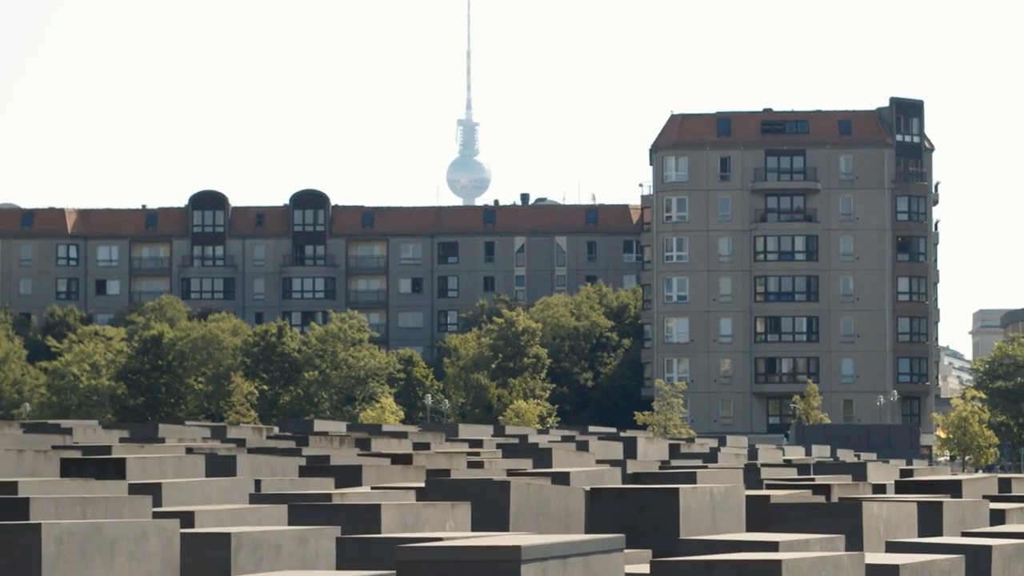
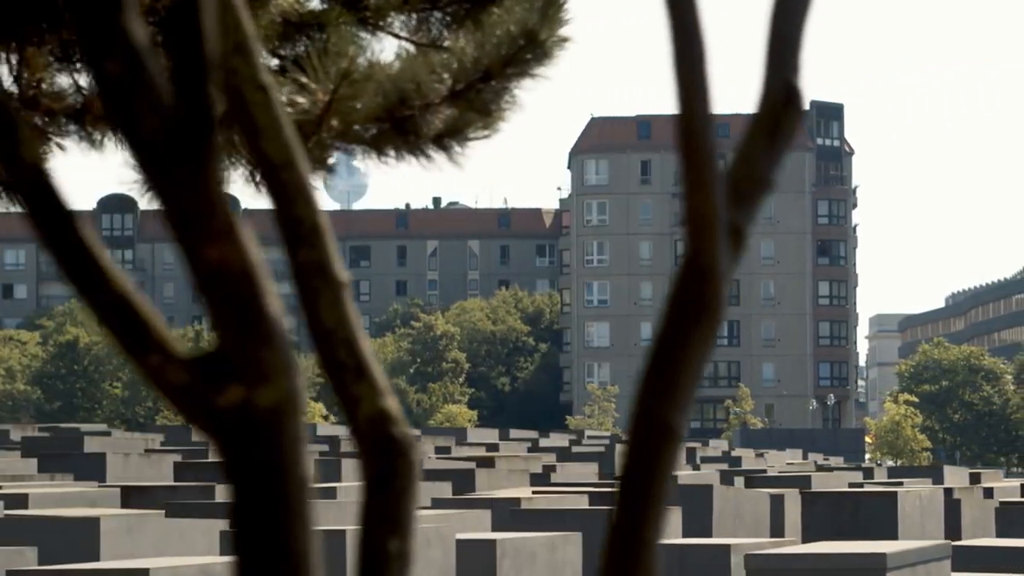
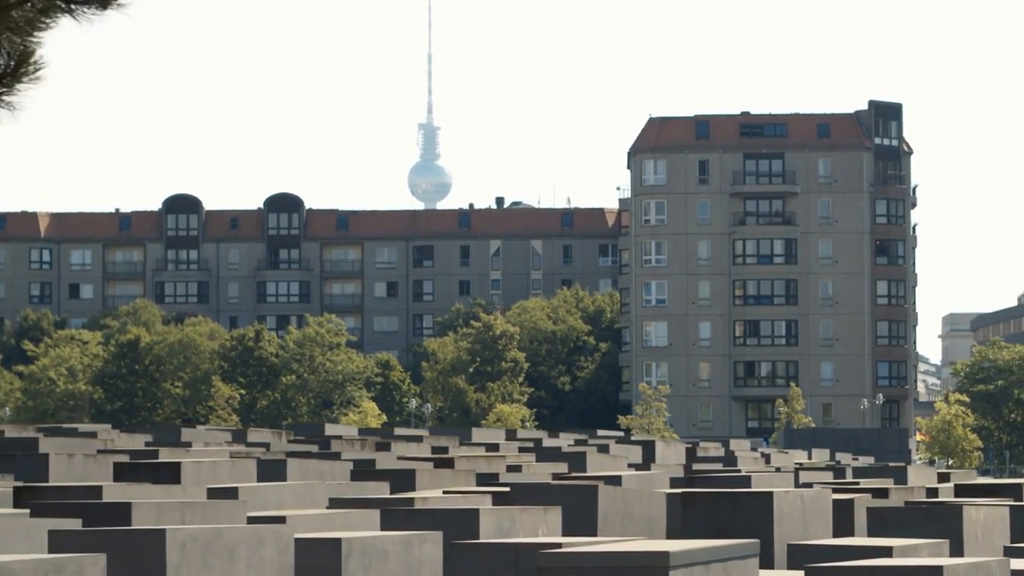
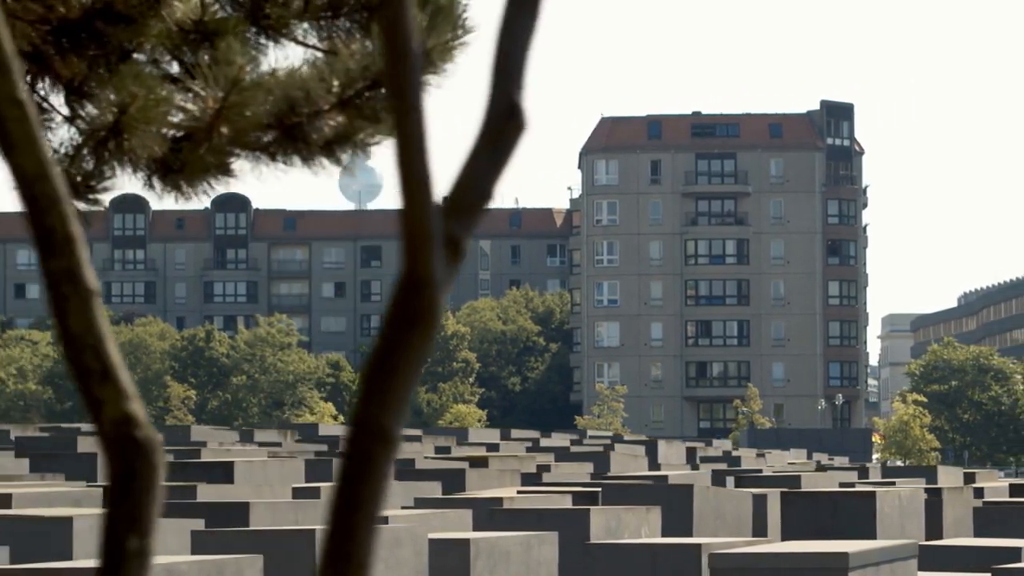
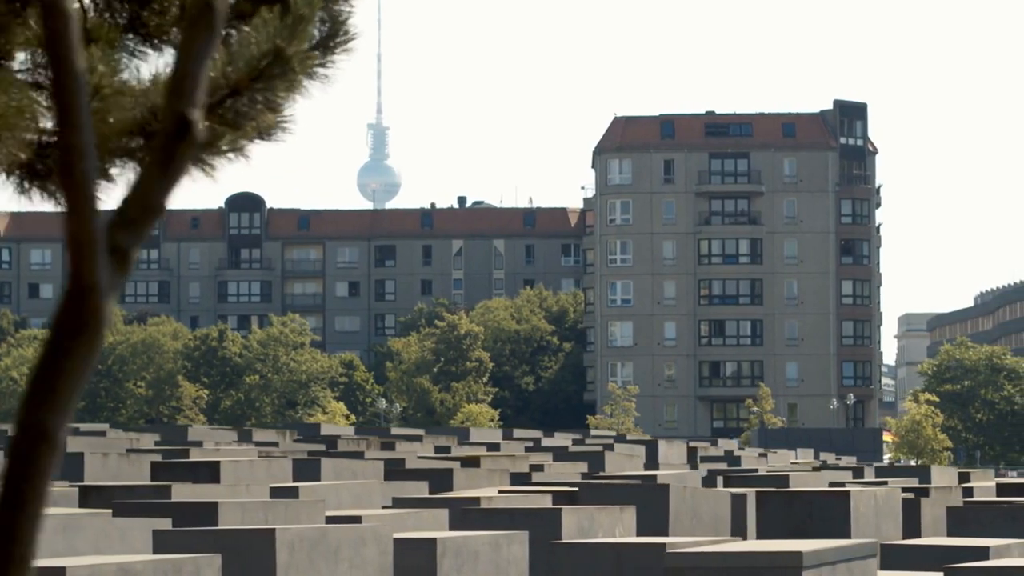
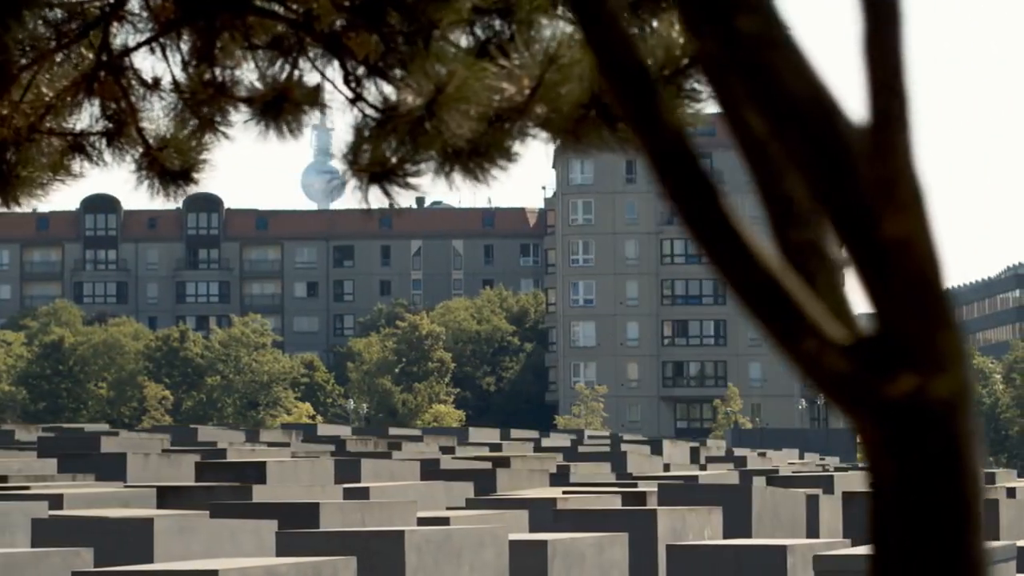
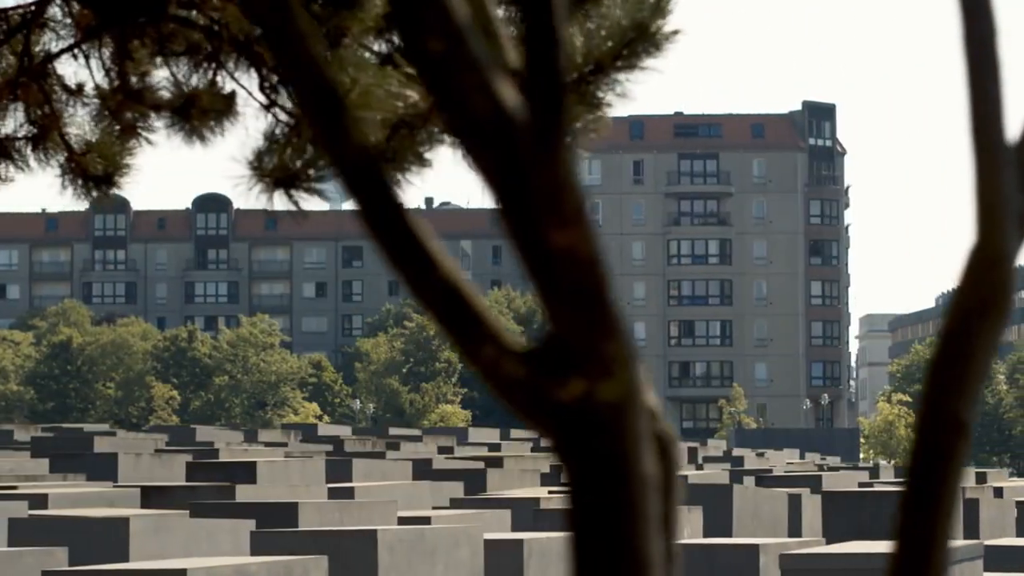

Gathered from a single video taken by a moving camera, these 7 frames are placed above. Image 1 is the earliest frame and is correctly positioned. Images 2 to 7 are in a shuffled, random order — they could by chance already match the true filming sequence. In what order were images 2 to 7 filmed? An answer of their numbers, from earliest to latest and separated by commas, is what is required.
3, 5, 4, 2, 7, 6
